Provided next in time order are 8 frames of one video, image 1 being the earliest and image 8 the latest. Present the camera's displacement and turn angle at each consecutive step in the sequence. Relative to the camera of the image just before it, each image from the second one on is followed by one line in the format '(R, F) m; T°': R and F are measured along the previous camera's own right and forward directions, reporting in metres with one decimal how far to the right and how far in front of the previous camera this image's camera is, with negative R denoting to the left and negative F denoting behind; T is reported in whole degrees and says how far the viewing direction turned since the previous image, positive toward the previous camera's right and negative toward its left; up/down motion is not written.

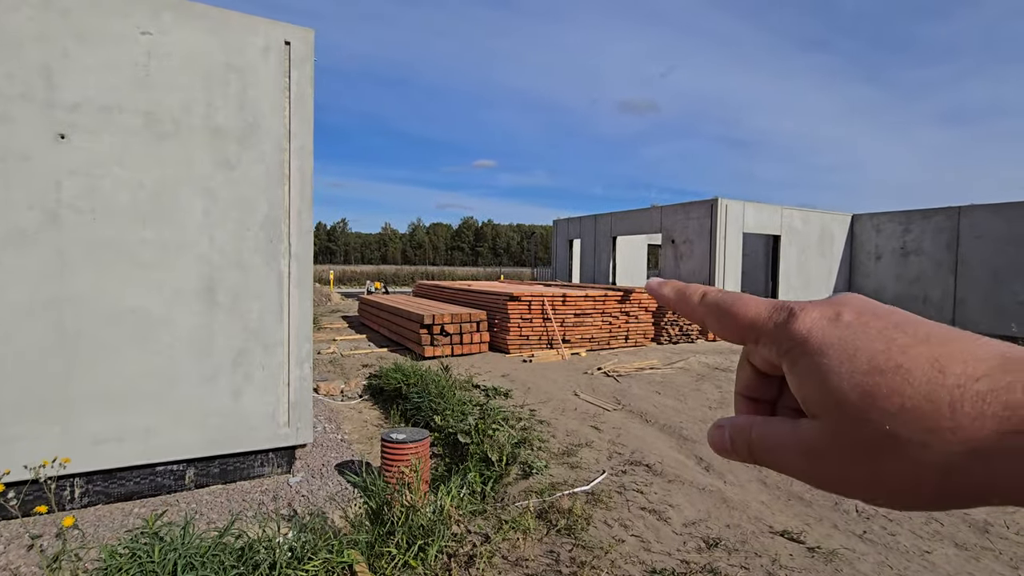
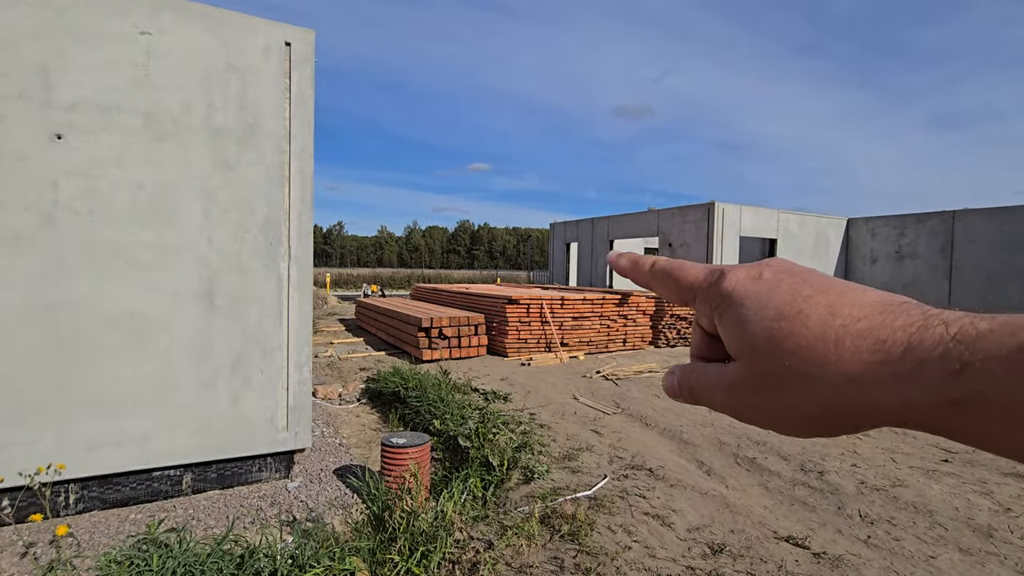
(0.0, 0.0) m; 0°
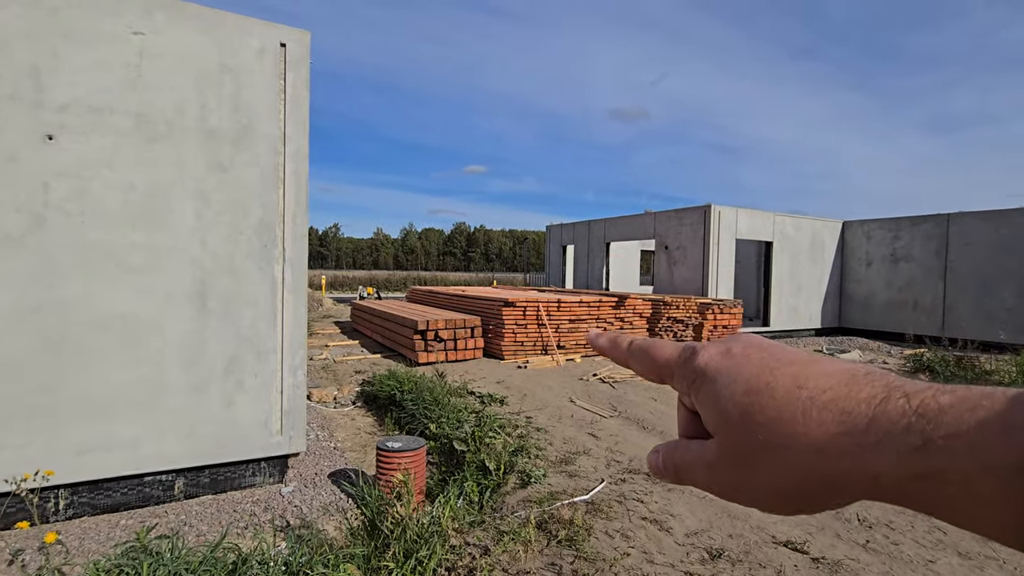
(0.0, 0.0) m; 0°
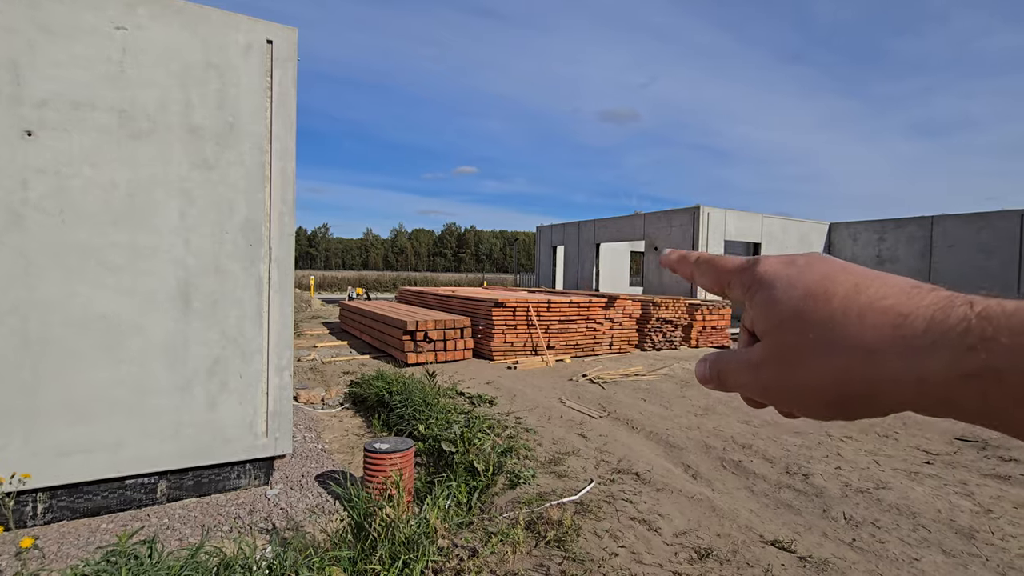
(0.0, 0.0) m; +1°
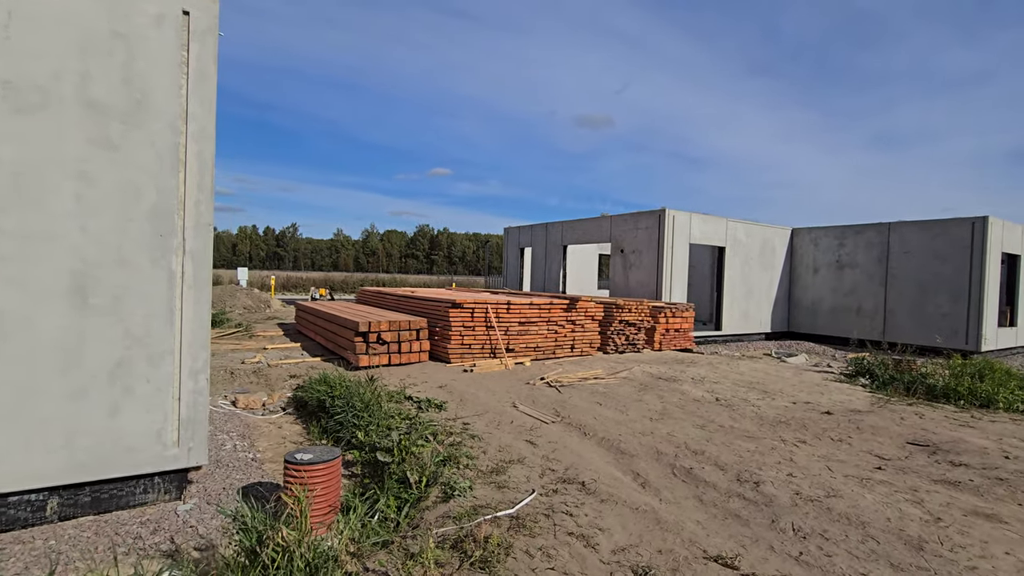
(+0.3, +0.3) m; +3°
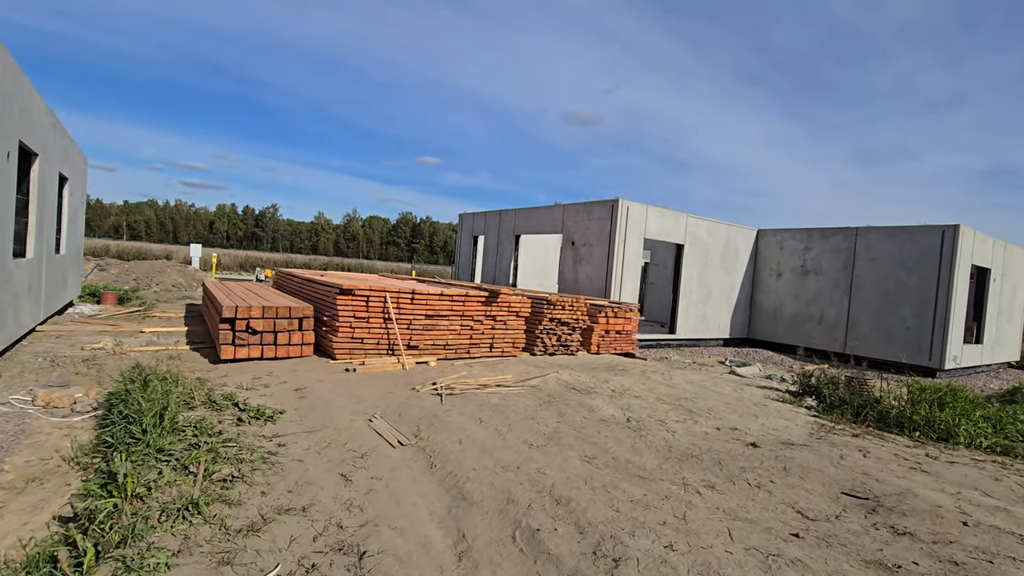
(+1.2, +1.3) m; +2°
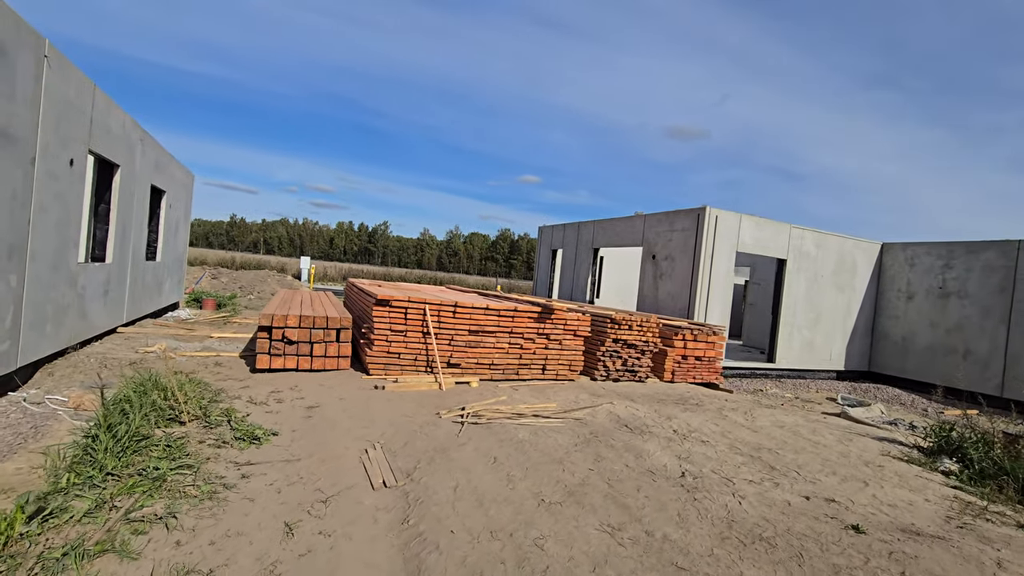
(+0.6, +1.0) m; -11°
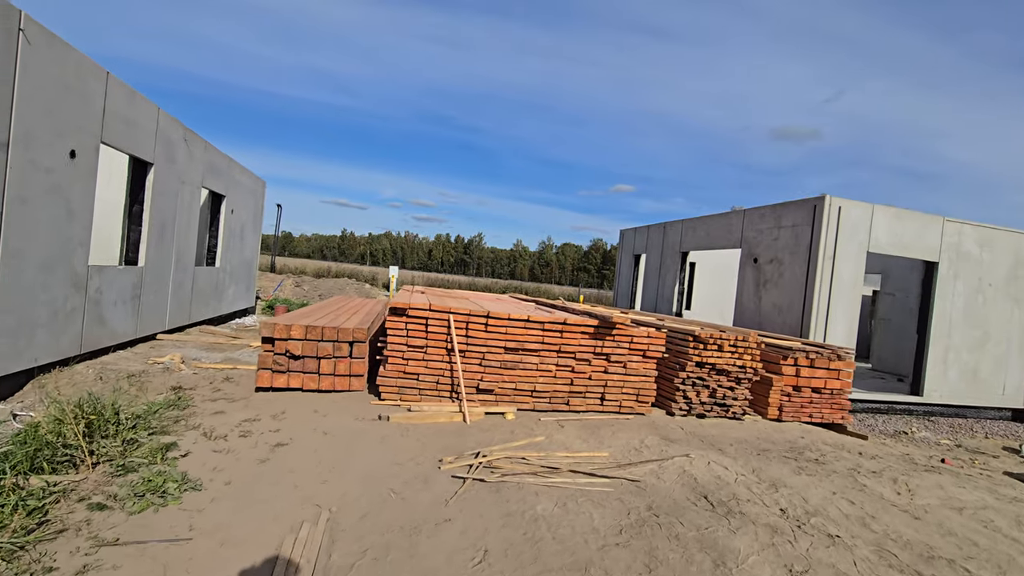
(+0.5, +1.6) m; -10°
